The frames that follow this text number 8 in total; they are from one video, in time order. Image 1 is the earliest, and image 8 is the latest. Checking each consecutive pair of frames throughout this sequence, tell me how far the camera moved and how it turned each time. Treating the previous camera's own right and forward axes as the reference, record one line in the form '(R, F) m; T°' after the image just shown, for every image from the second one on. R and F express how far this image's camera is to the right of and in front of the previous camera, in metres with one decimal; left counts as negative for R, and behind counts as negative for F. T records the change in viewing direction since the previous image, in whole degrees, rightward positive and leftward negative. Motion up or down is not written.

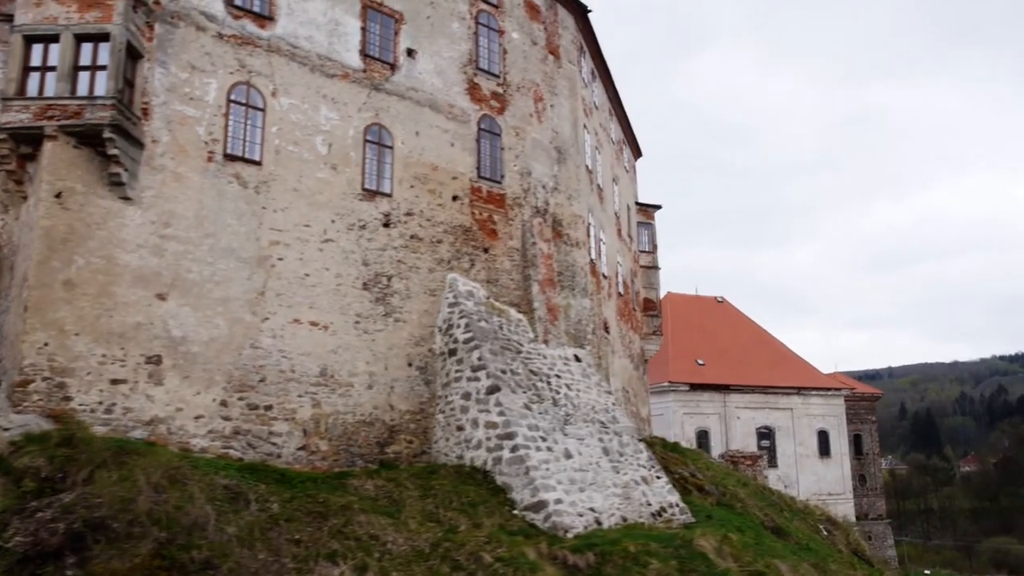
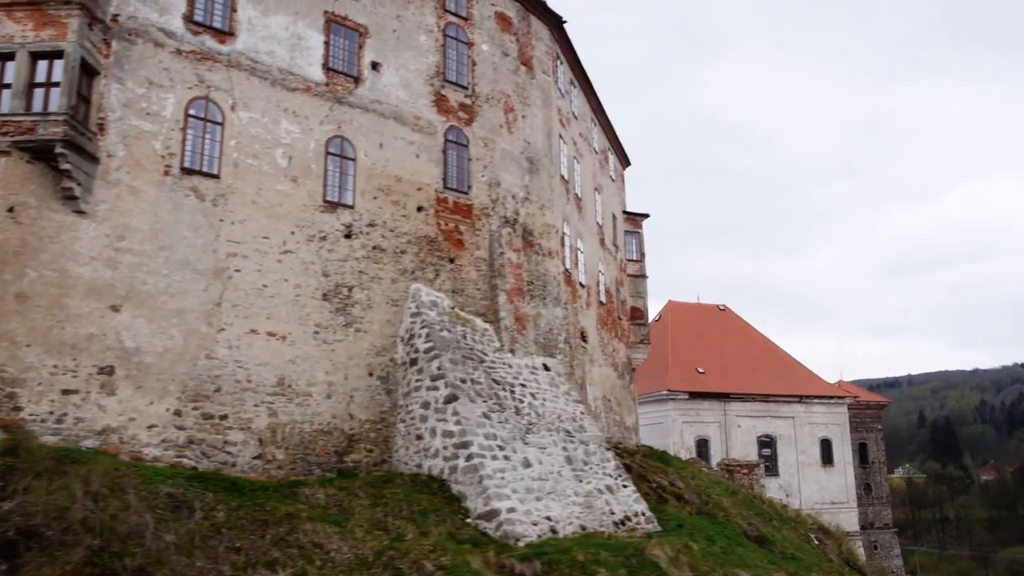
(+1.2, -0.1) m; -1°
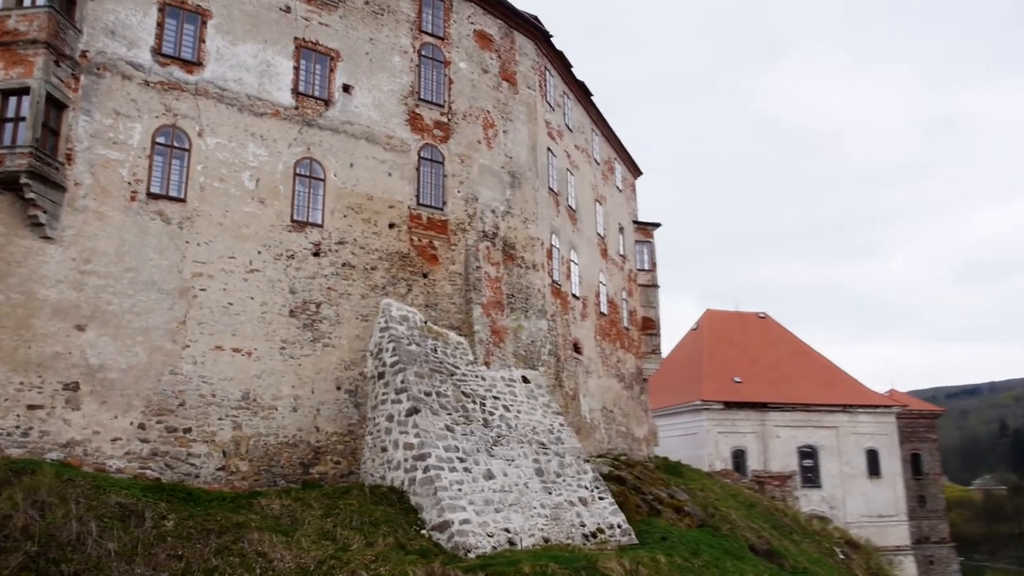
(+2.1, -0.2) m; -5°
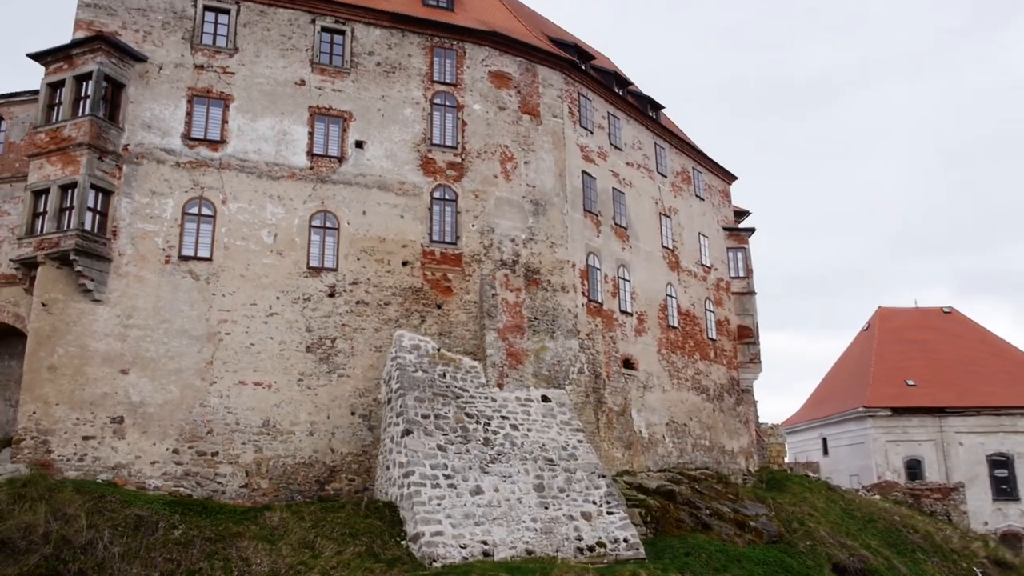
(+5.4, -0.4) m; -16°
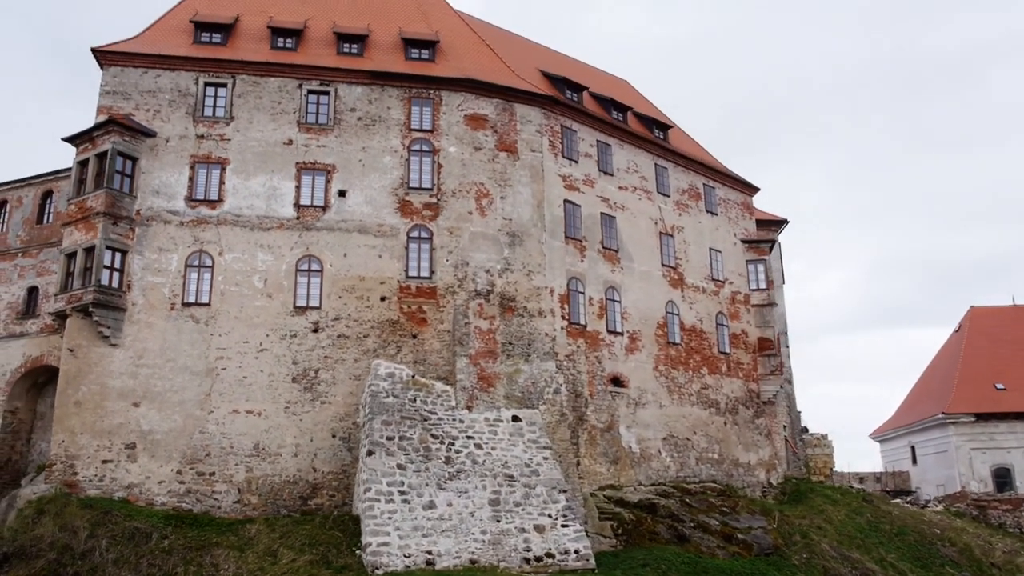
(+4.7, -1.2) m; -10°
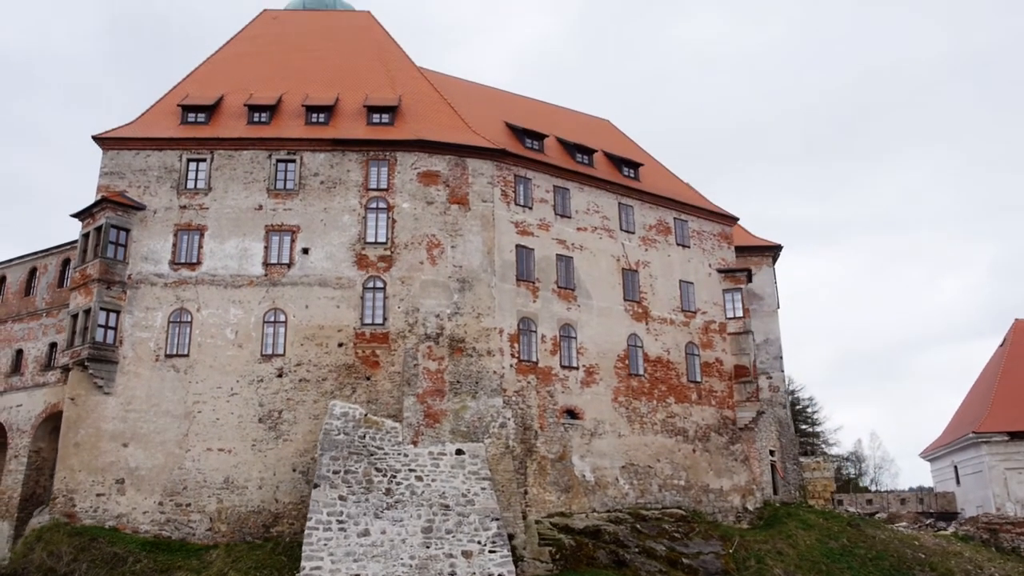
(+4.9, -1.6) m; -7°
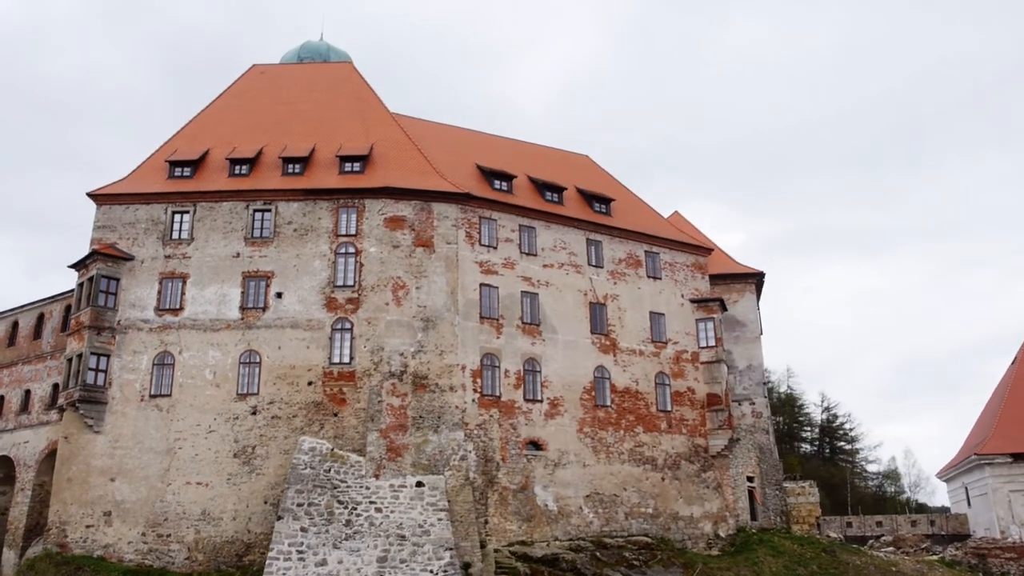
(+3.1, -1.2) m; -4°
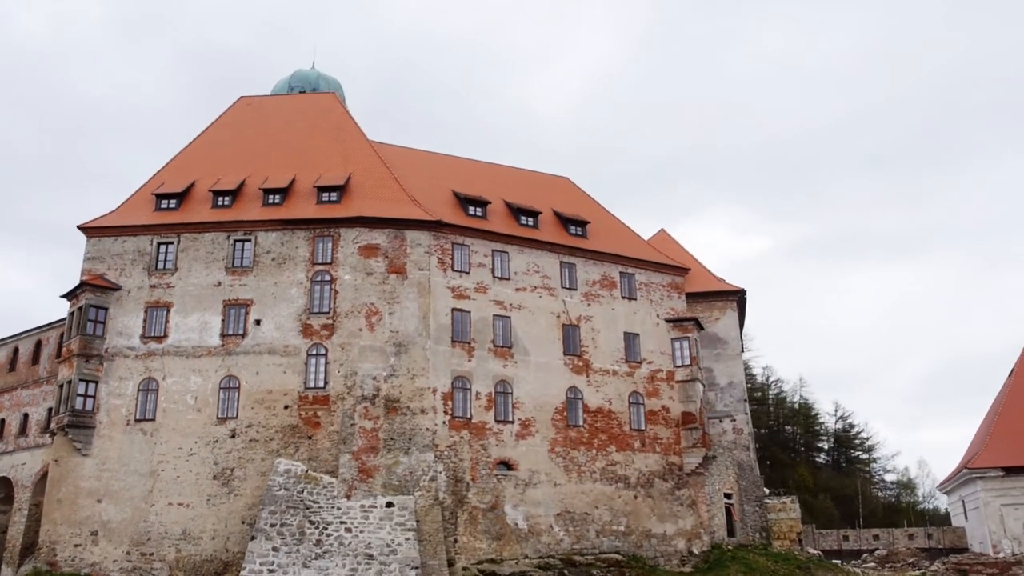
(+2.1, -0.8) m; -2°
